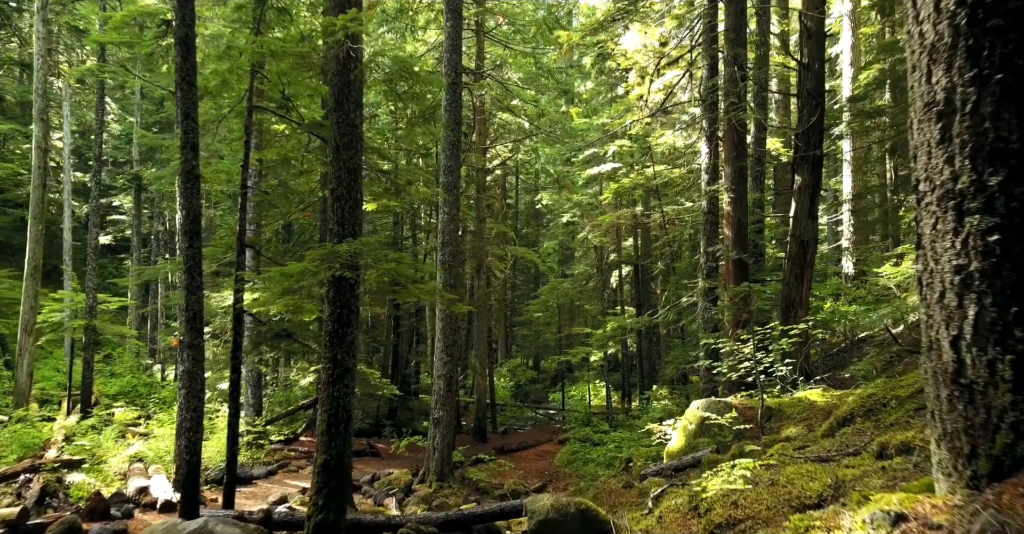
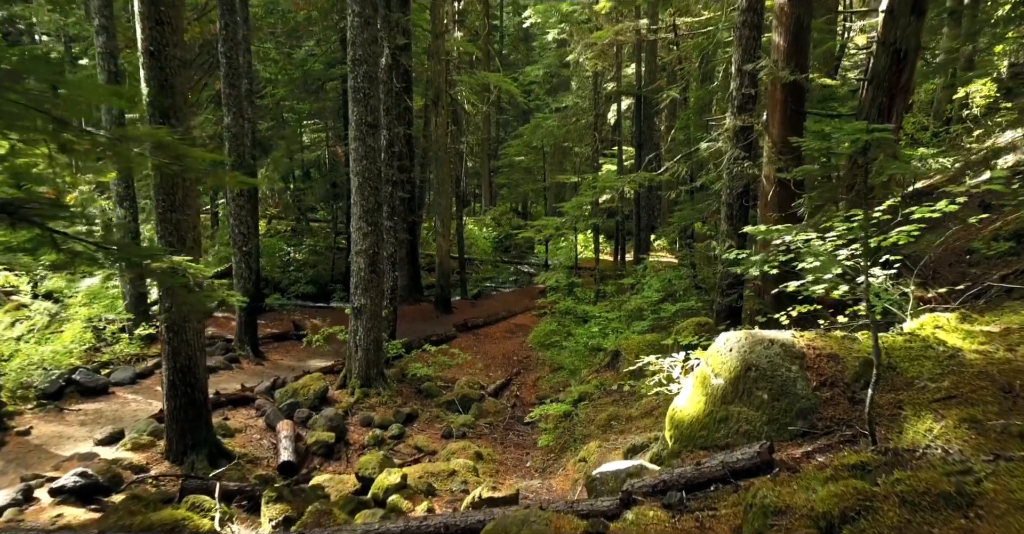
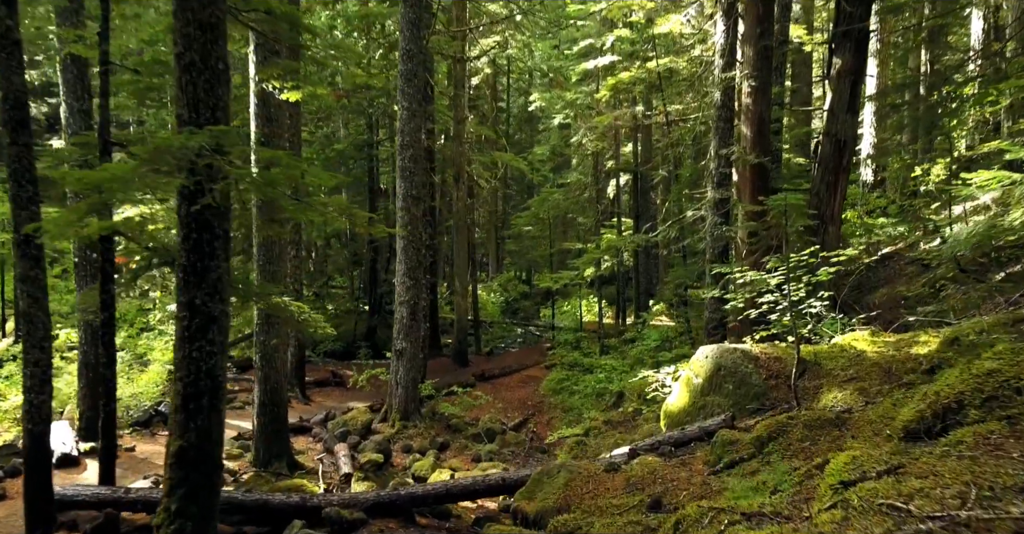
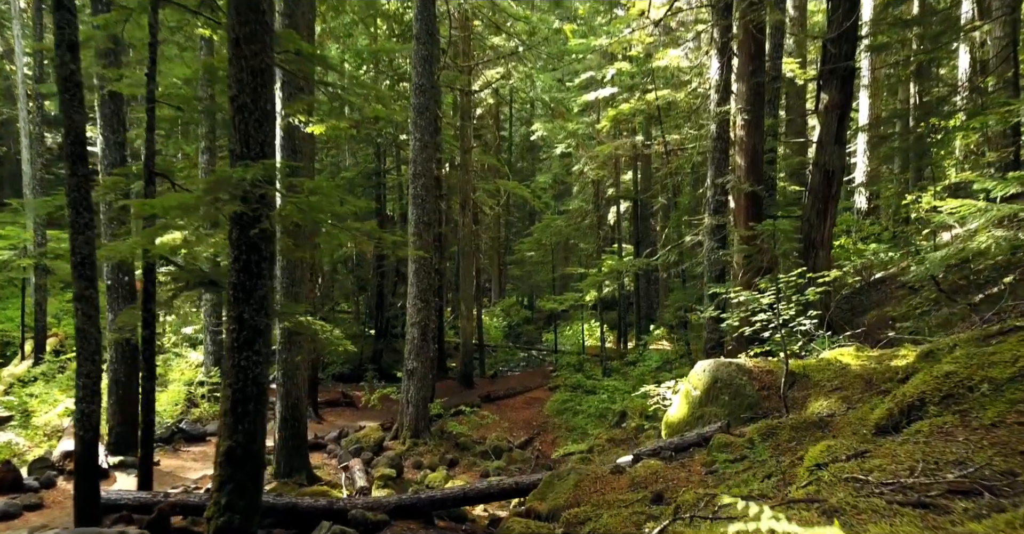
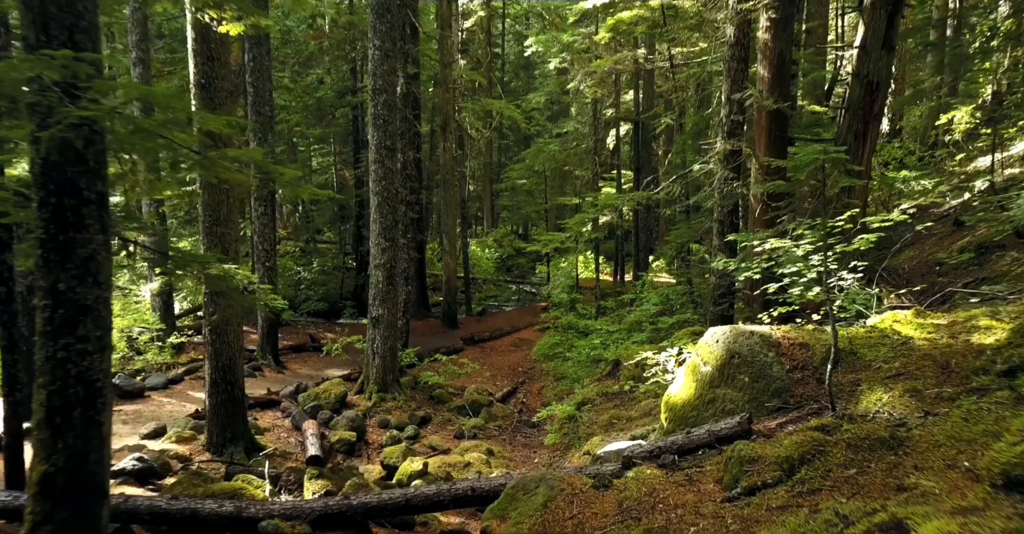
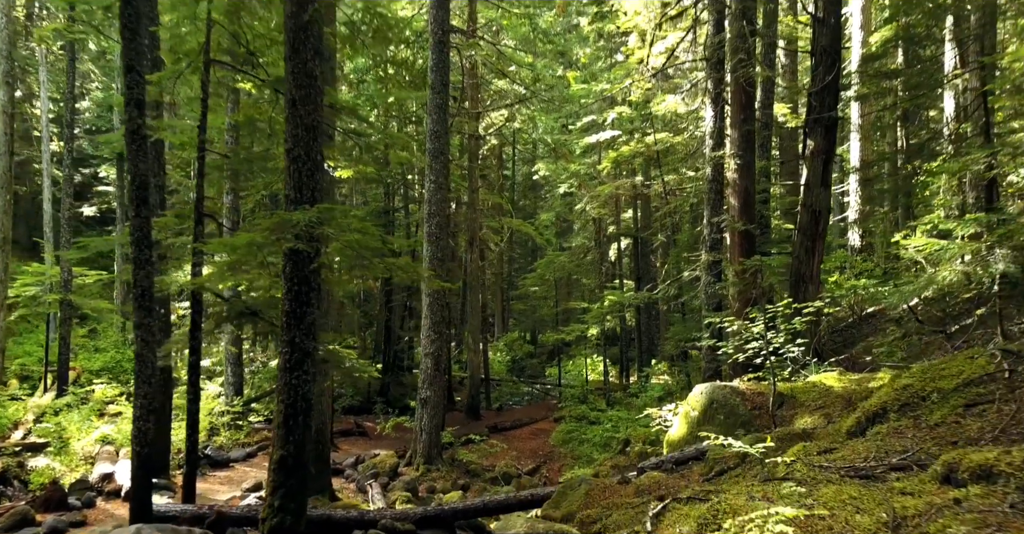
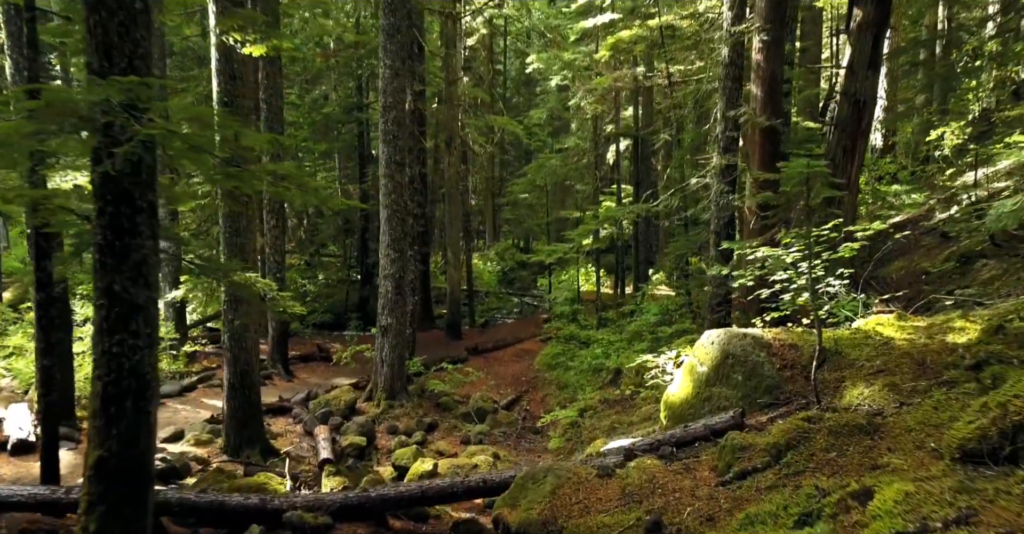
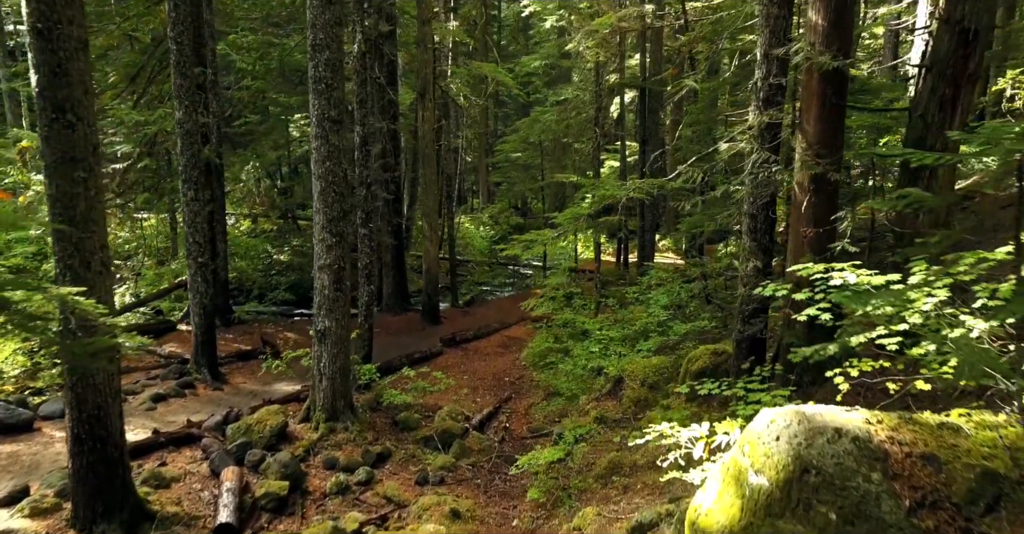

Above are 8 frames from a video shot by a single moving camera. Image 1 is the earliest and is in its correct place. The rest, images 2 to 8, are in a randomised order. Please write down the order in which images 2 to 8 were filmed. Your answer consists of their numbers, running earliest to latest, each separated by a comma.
6, 4, 3, 7, 5, 2, 8
